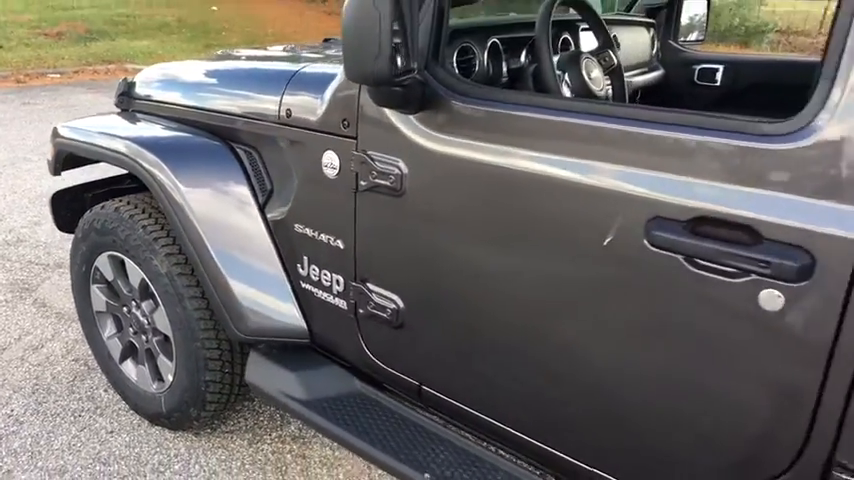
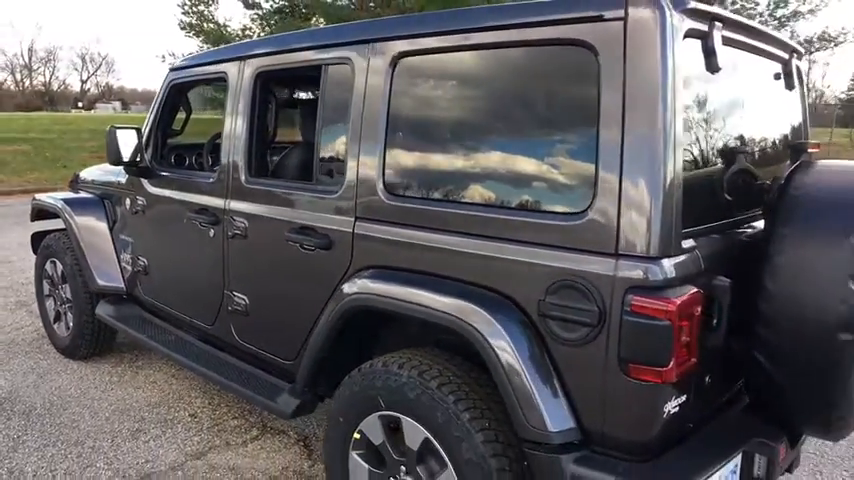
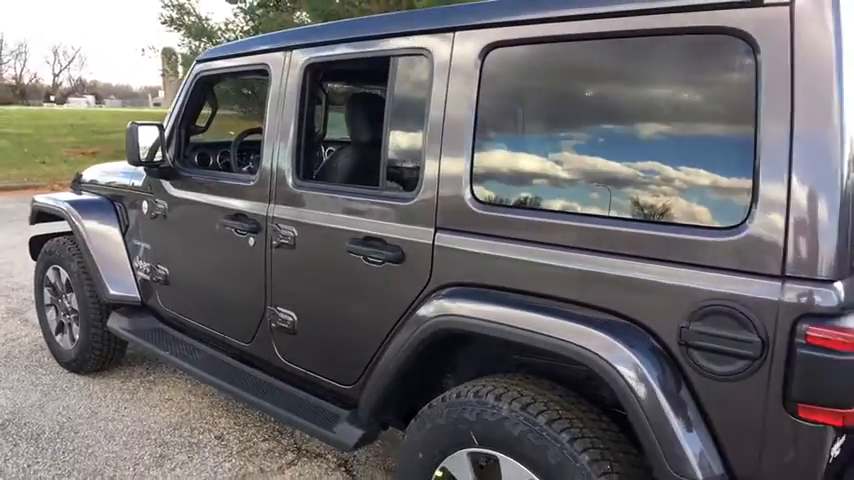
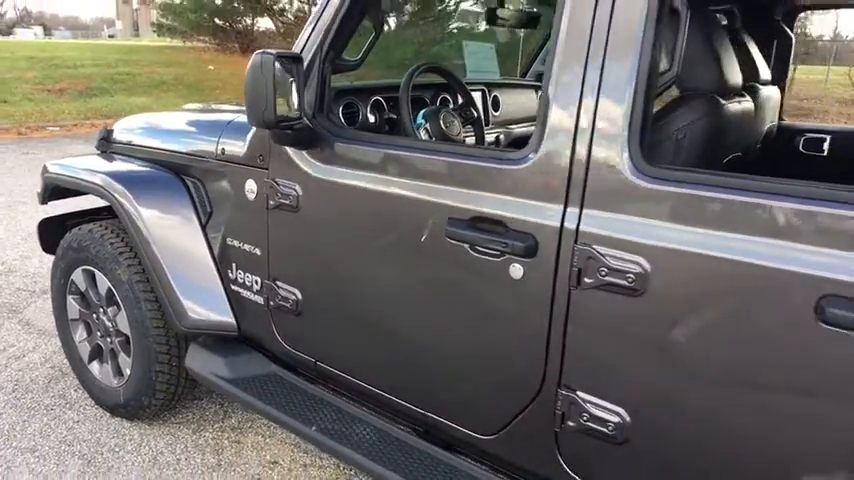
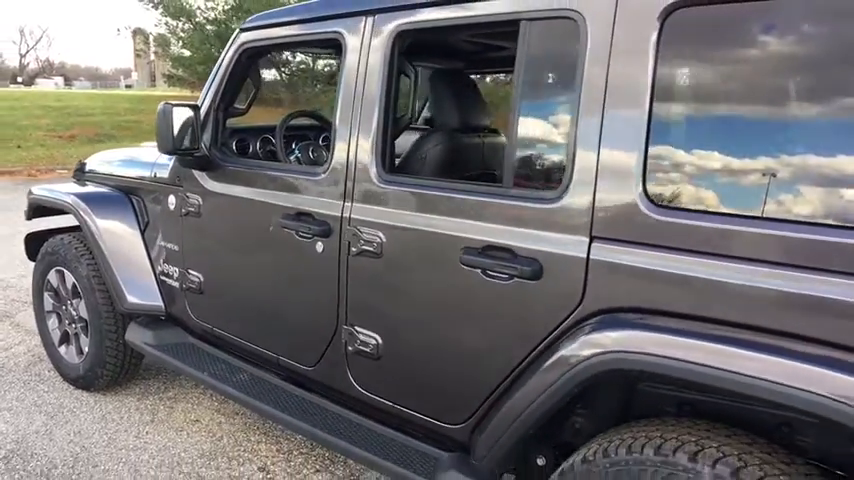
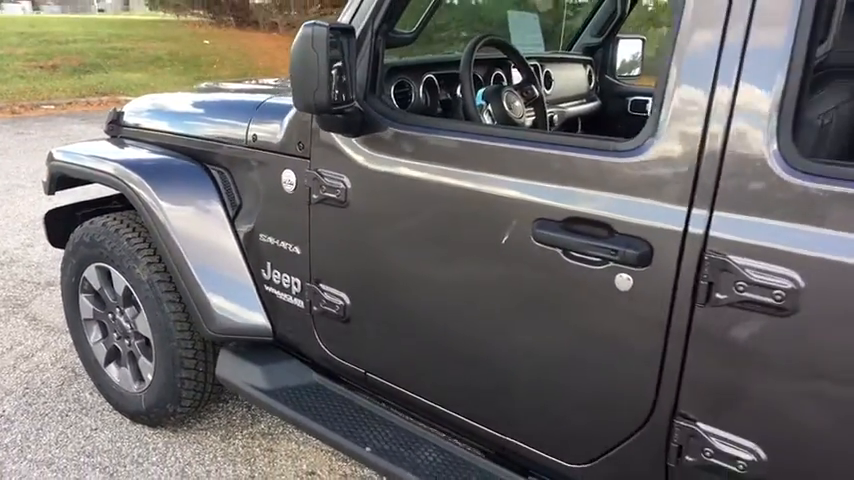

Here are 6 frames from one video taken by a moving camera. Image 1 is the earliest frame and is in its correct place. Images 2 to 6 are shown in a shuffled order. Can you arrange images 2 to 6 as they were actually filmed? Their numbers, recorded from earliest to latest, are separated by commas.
6, 4, 5, 3, 2
